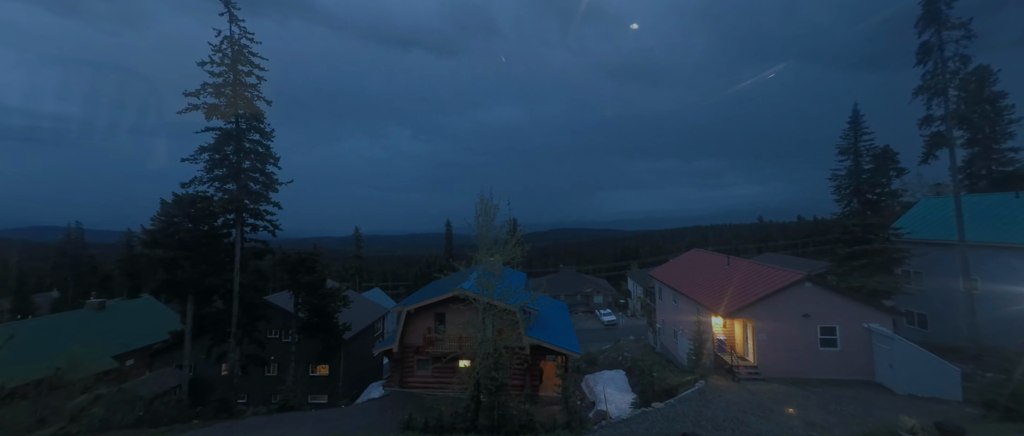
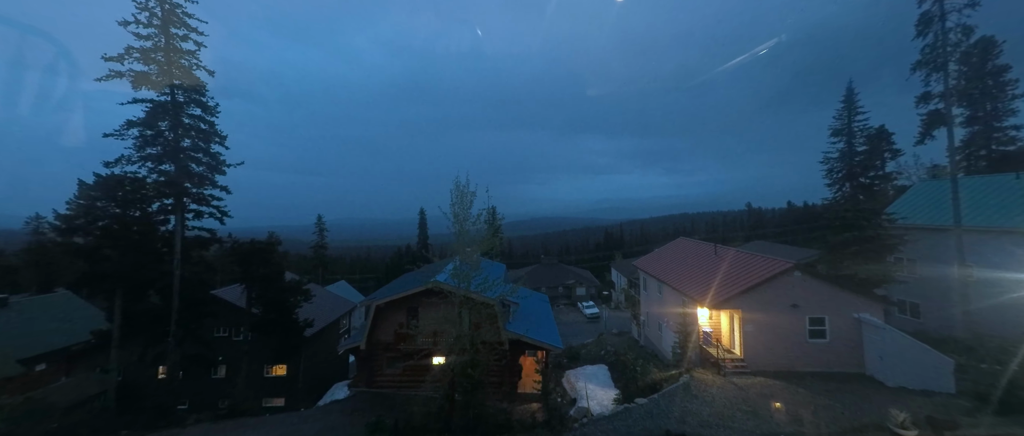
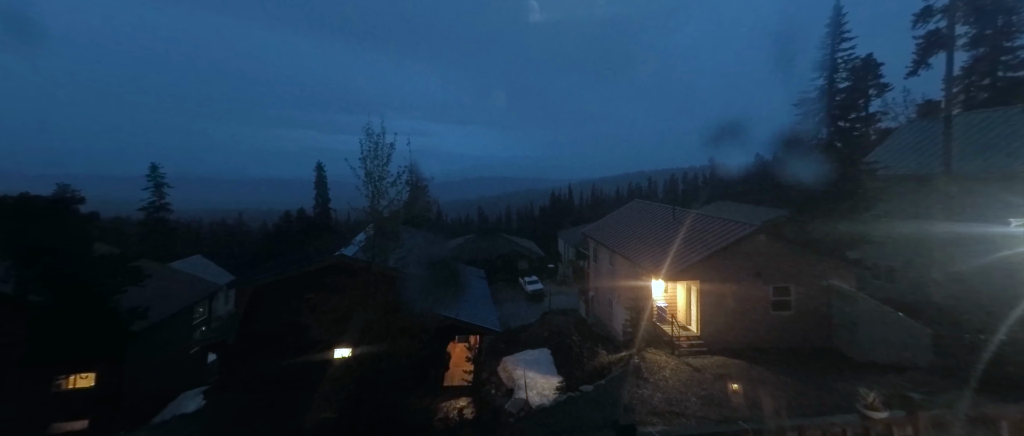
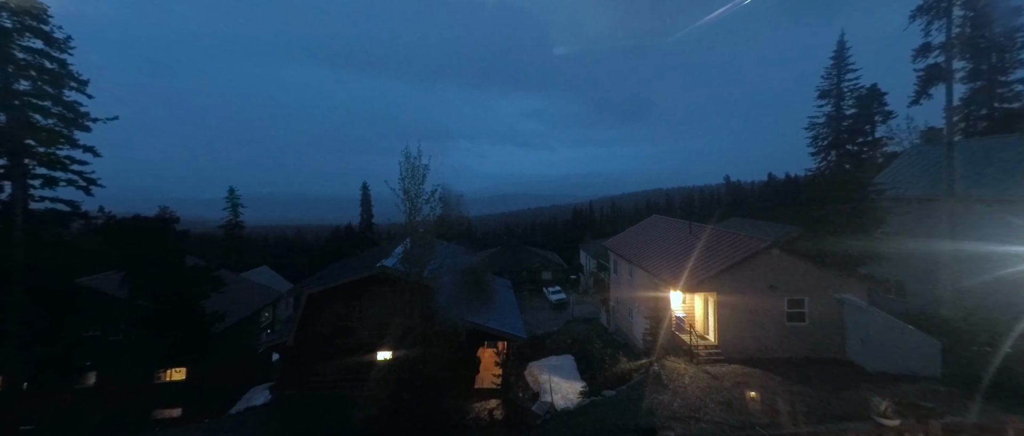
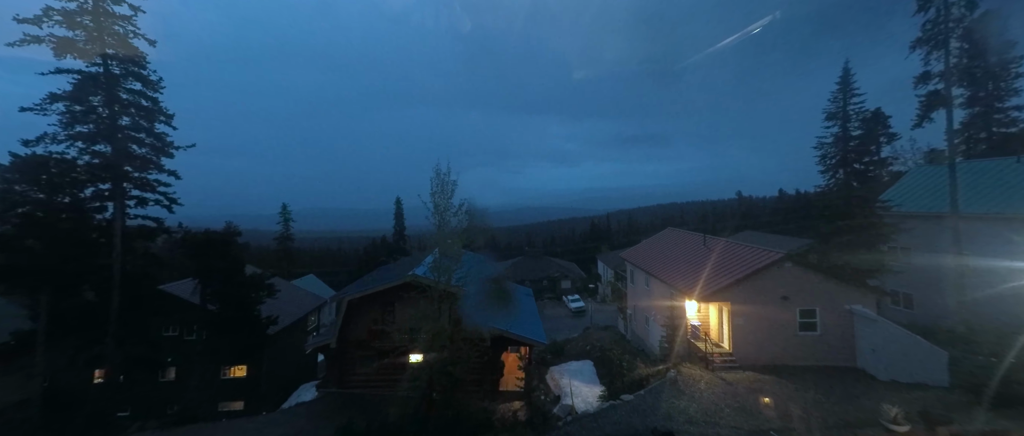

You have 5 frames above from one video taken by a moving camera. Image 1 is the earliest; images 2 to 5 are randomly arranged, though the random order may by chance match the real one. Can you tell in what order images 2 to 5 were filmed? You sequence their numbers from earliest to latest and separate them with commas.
2, 5, 4, 3
